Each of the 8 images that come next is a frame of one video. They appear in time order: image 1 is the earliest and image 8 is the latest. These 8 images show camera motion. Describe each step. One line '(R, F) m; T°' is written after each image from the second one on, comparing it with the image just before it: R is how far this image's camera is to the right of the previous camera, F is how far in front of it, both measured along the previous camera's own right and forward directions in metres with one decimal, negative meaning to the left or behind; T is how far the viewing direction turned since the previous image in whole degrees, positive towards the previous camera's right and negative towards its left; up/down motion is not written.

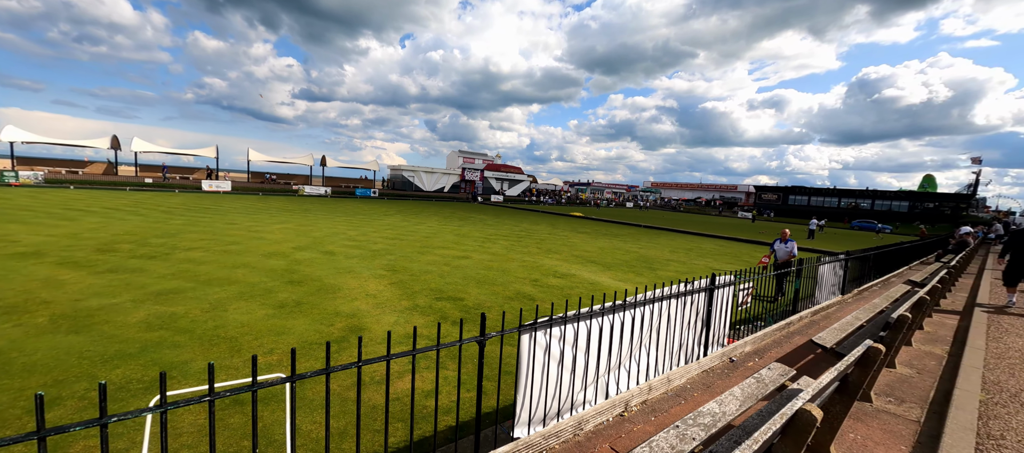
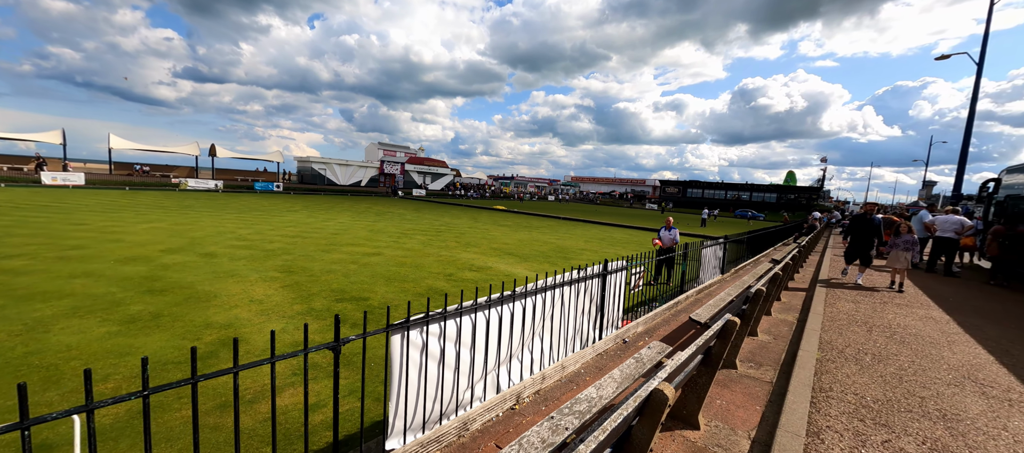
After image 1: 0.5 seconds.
(+0.3, +0.1) m; +11°
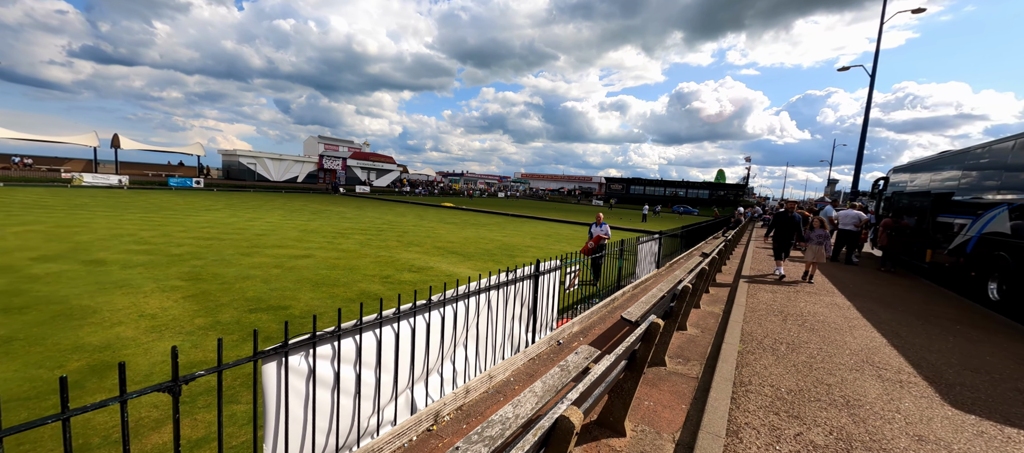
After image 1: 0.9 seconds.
(+0.2, +0.2) m; +7°
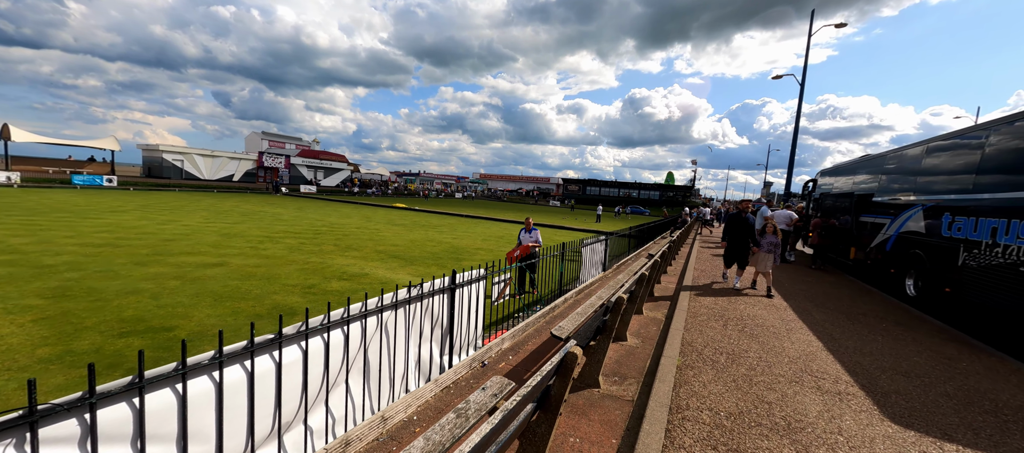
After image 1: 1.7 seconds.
(+0.4, +0.5) m; +6°
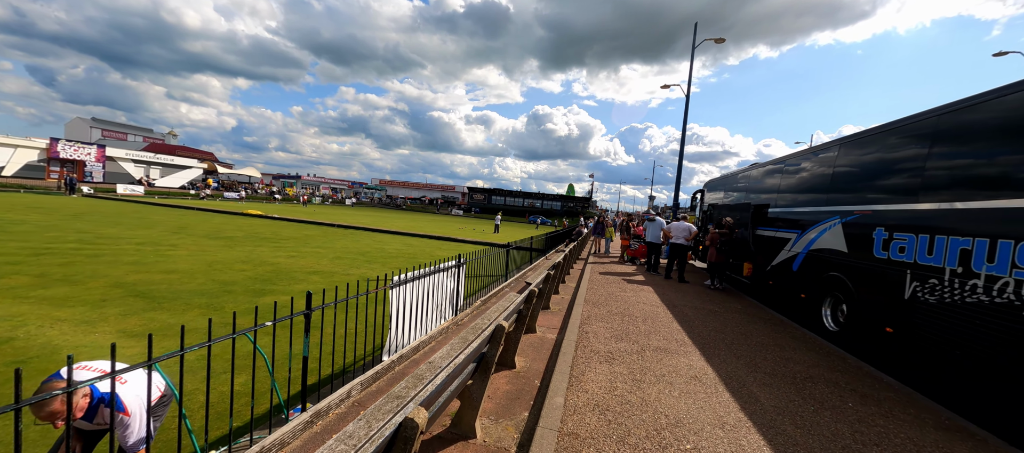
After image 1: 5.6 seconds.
(+1.5, +2.8) m; +14°
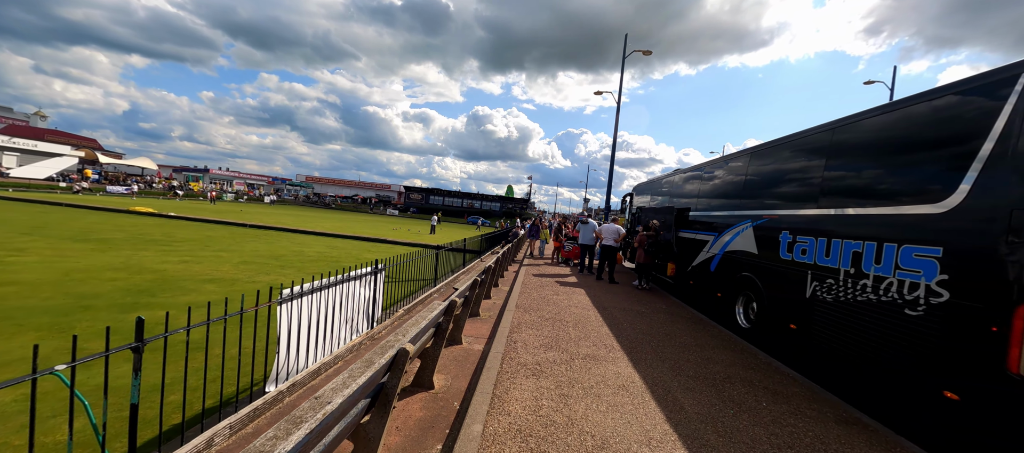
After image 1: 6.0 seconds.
(+0.2, +0.4) m; +9°
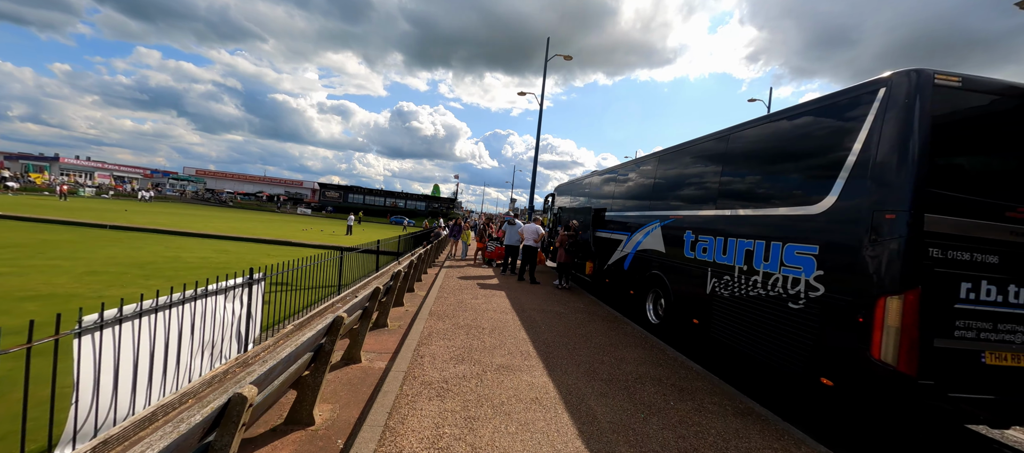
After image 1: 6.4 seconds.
(+0.2, +0.4) m; +11°
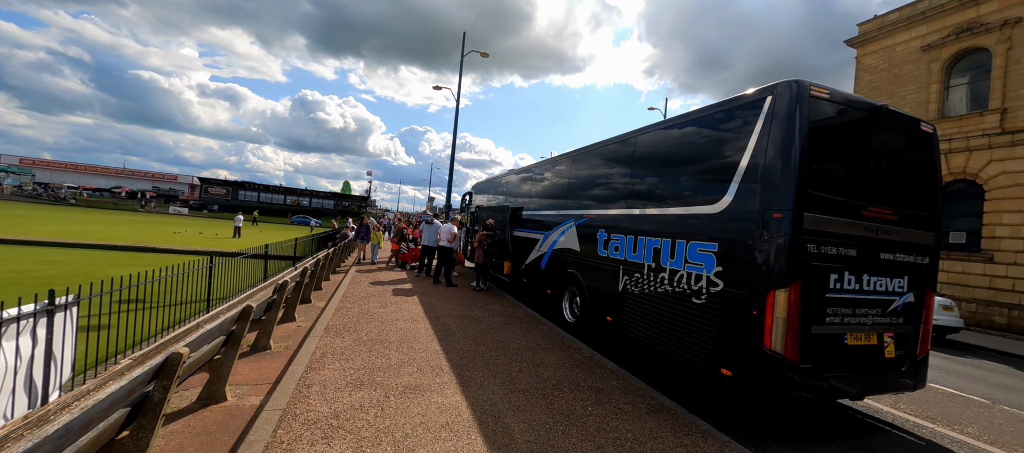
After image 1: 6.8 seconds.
(+0.1, +0.4) m; +12°
